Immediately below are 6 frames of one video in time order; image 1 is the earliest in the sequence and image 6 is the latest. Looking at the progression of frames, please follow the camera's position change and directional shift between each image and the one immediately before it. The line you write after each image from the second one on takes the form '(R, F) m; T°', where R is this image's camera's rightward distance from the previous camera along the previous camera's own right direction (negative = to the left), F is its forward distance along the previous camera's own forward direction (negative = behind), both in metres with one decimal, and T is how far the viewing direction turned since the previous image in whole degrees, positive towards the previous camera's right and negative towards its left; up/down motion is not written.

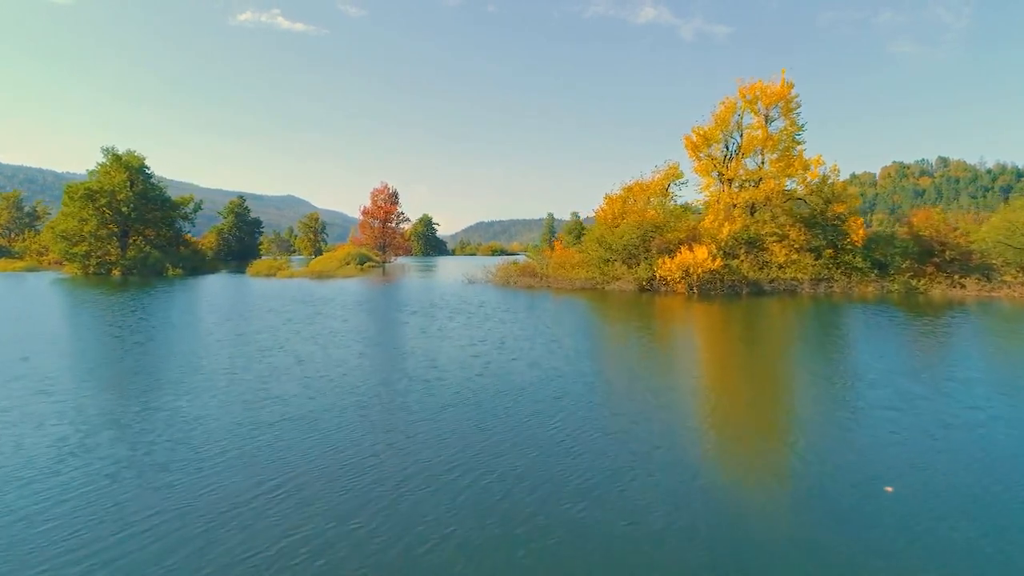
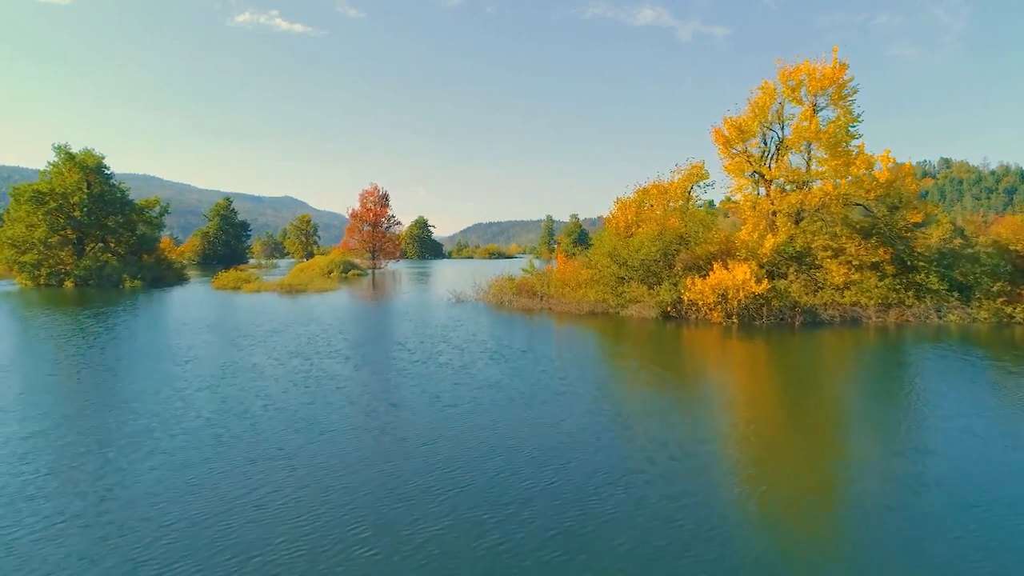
(+0.3, +7.1) m; 0°
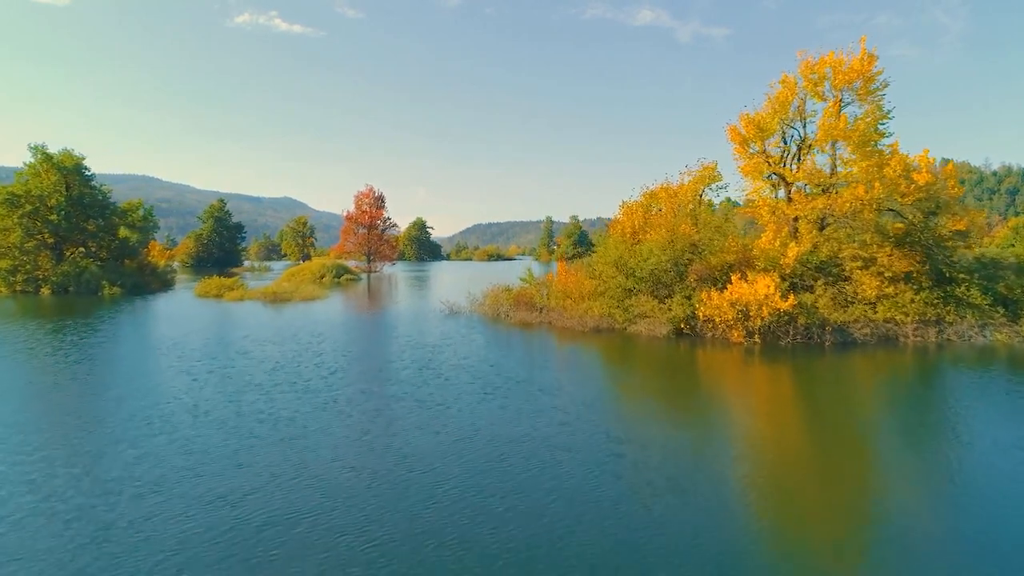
(+0.2, +3.0) m; 0°
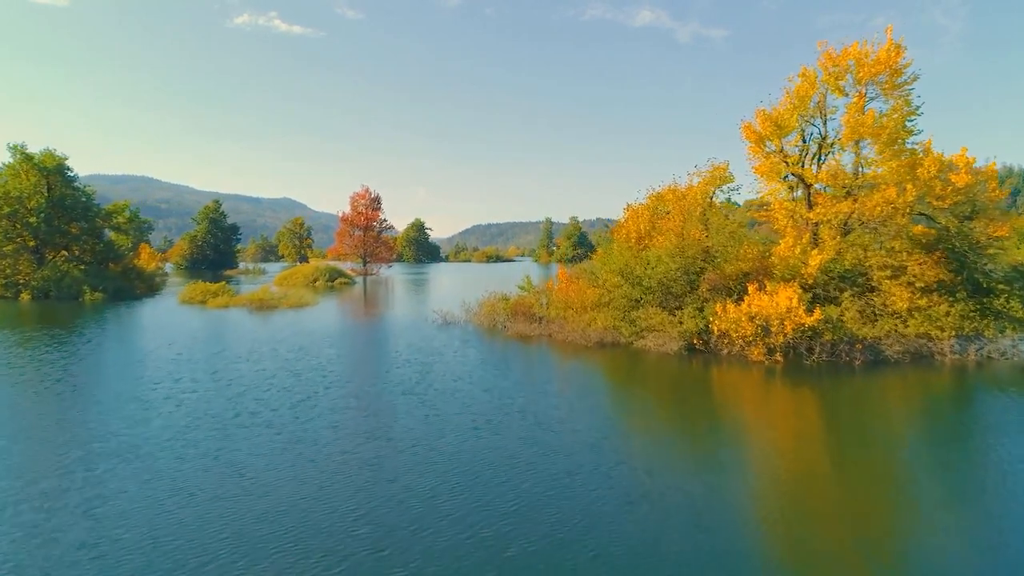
(+0.1, +2.4) m; 0°
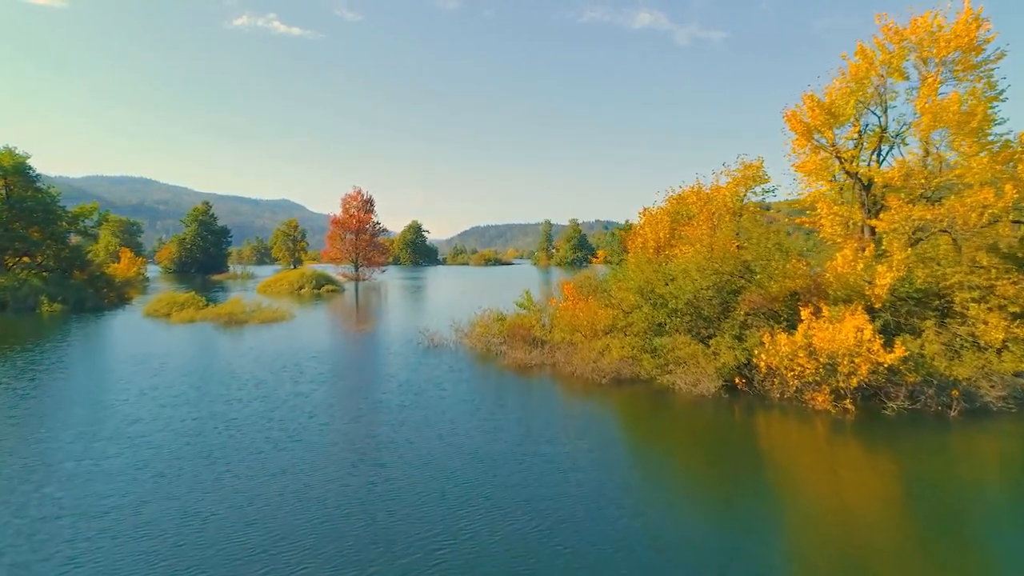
(+0.1, +5.0) m; 0°
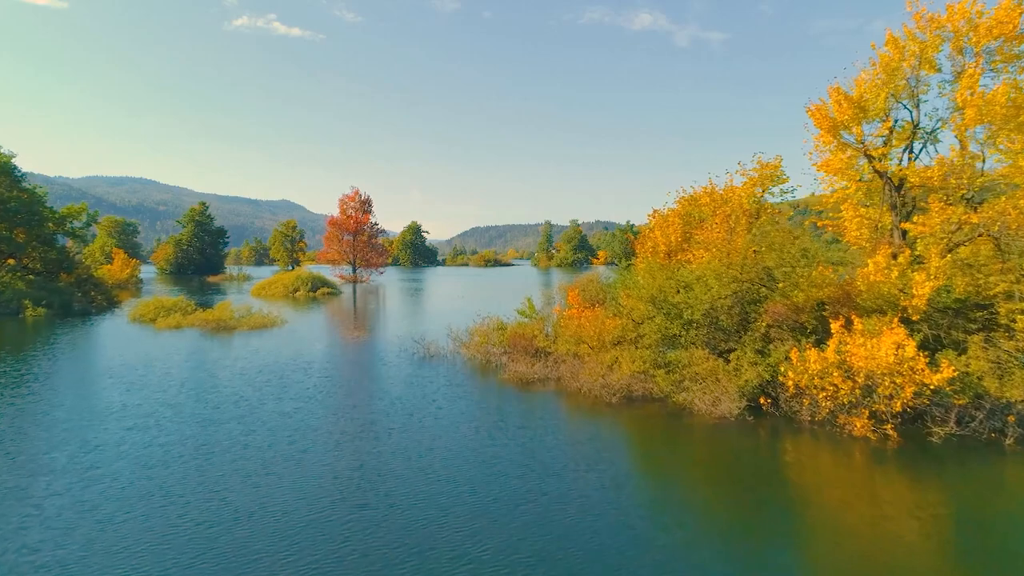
(-0.1, +1.9) m; 0°
